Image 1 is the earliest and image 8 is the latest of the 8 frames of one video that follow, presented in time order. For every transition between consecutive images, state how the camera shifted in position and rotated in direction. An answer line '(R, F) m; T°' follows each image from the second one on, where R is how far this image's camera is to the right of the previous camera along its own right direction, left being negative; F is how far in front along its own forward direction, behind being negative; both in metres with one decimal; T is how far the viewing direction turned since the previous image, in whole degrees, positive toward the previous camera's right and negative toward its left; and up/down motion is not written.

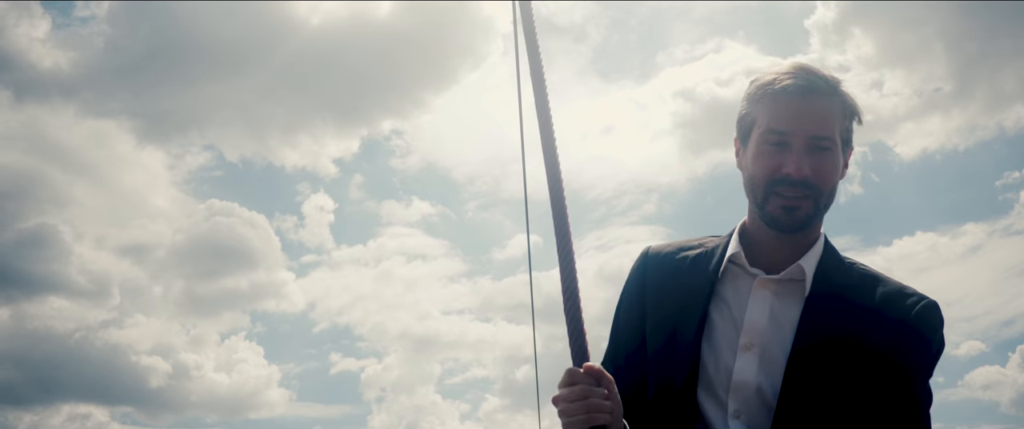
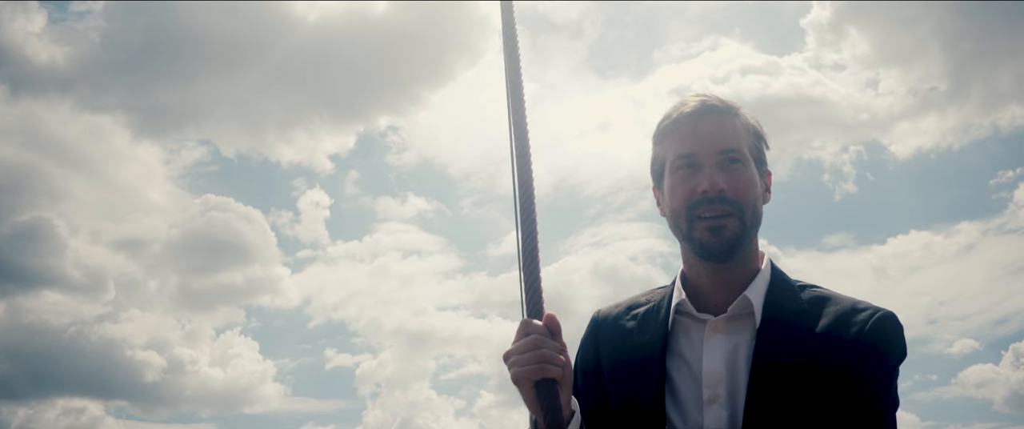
(+0.2, -0.9) m; 0°
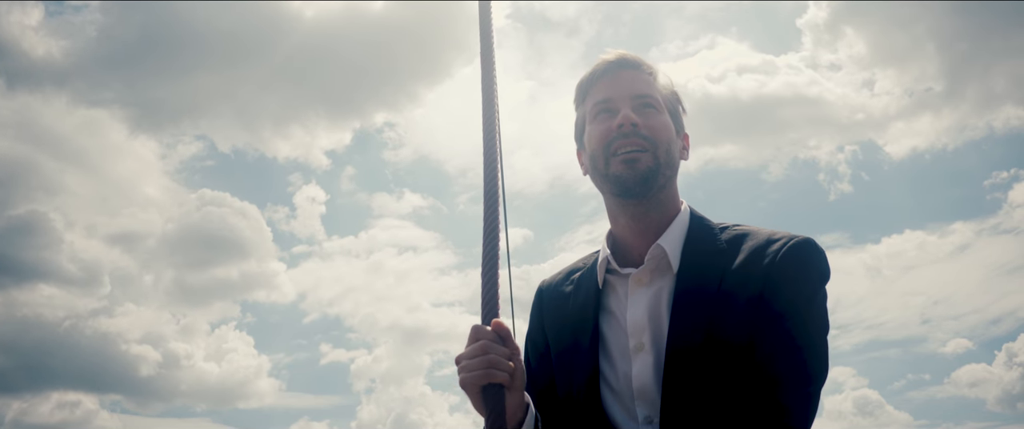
(+0.1, -0.8) m; 0°
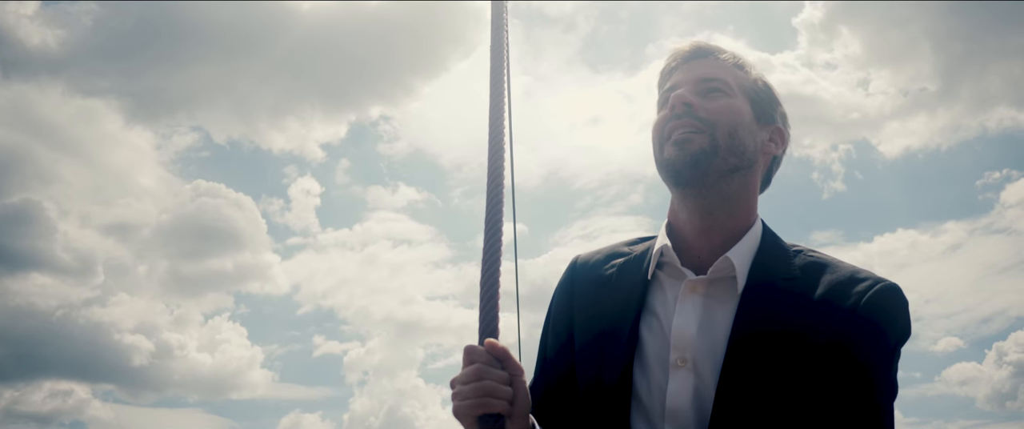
(0.0, -1.1) m; 0°
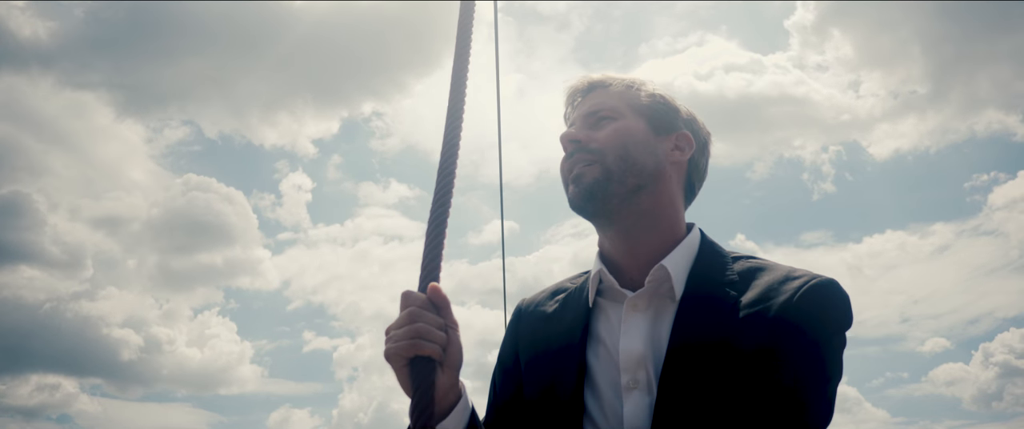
(-0.2, -0.3) m; +1°
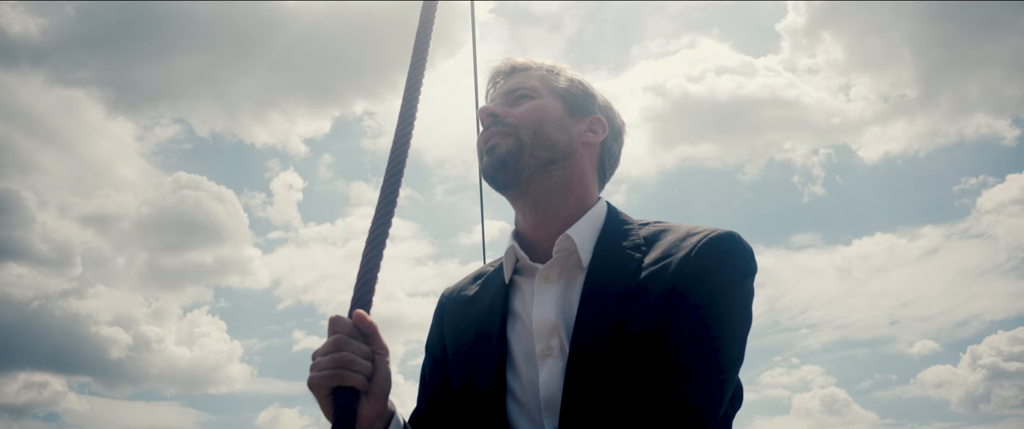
(0.0, -0.8) m; +1°
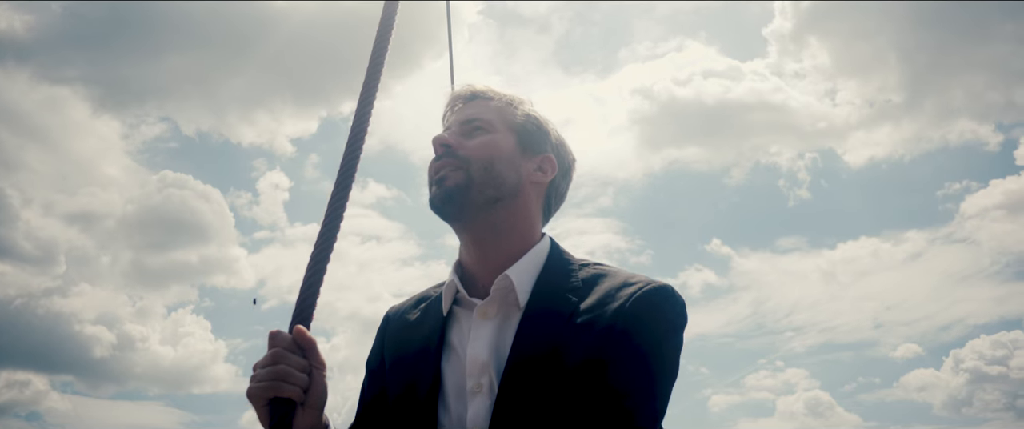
(+0.3, -1.7) m; +1°
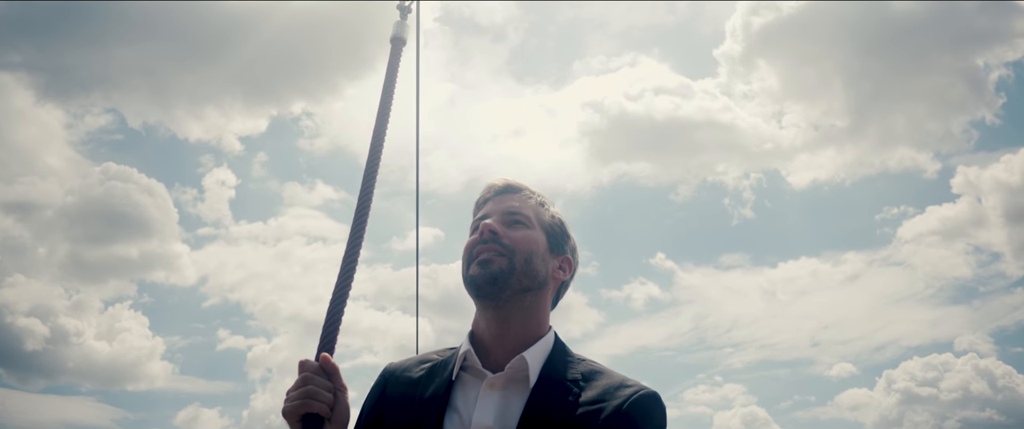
(+0.4, -6.2) m; +4°
